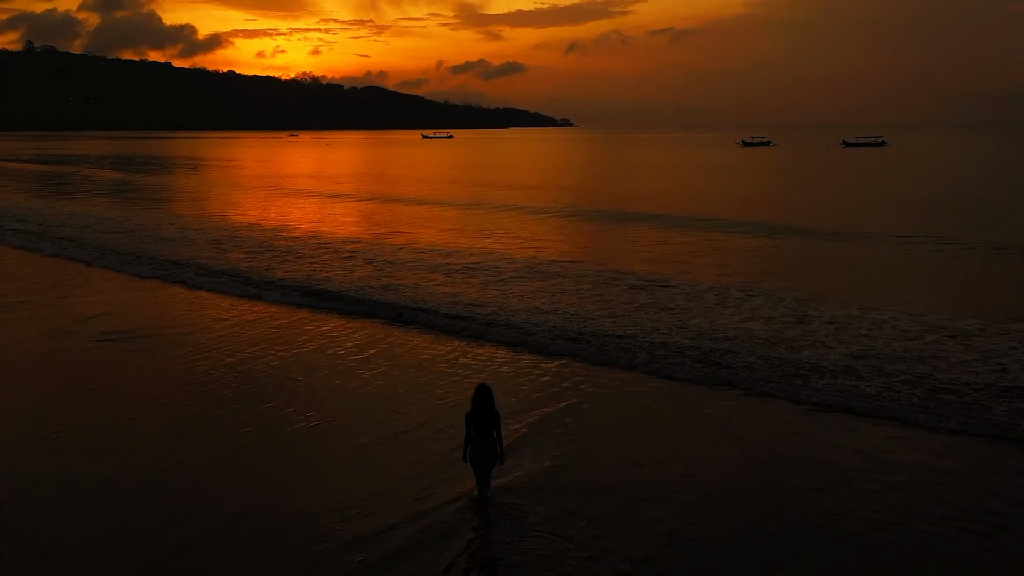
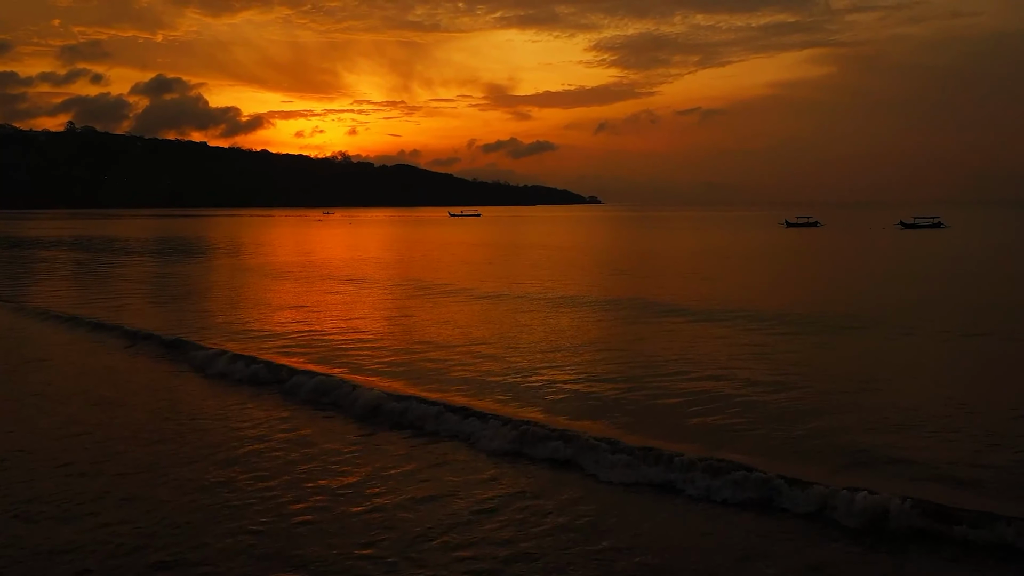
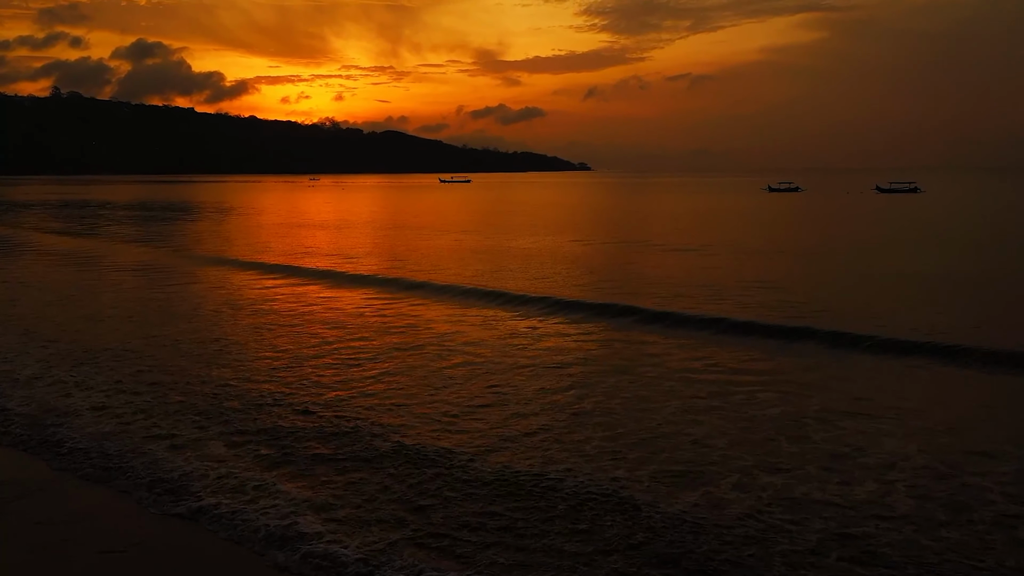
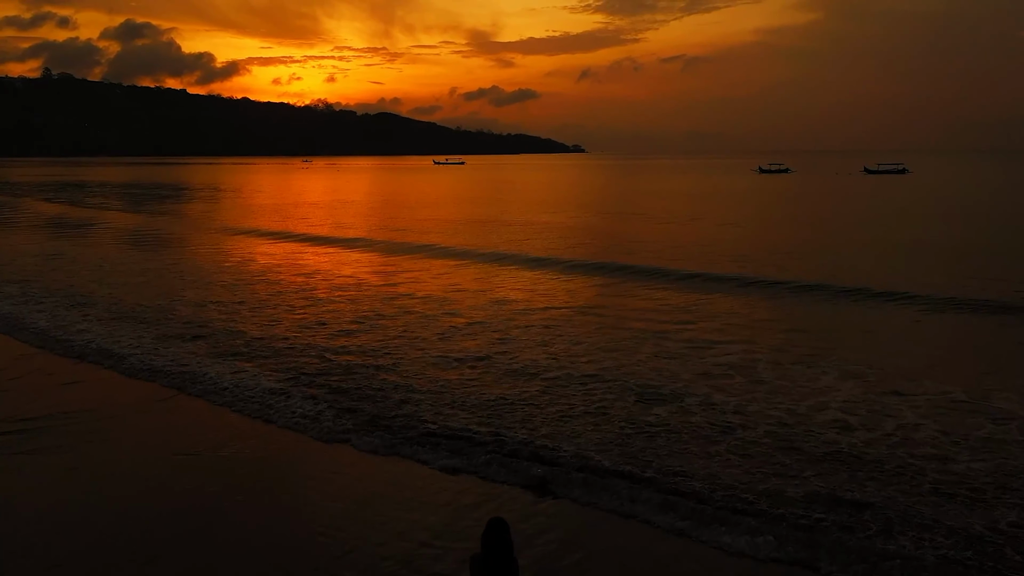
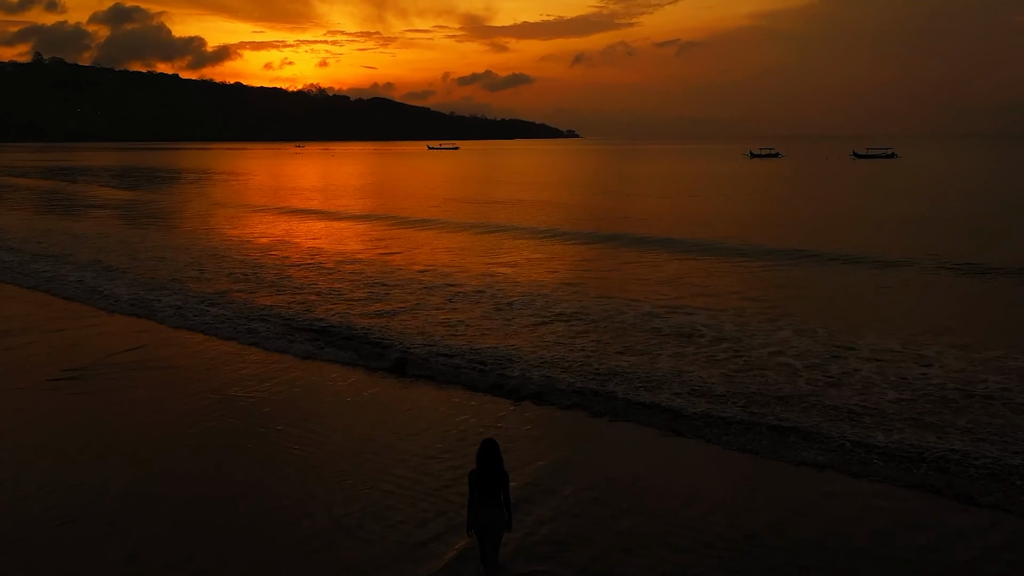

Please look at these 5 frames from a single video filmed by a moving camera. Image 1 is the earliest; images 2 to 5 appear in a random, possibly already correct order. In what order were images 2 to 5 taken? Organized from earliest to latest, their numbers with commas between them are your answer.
5, 4, 3, 2
